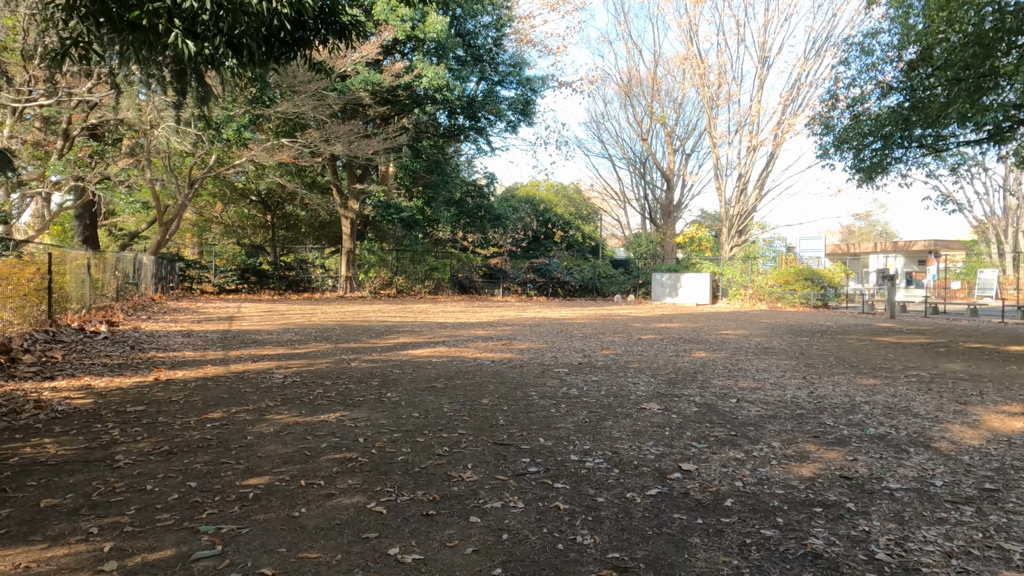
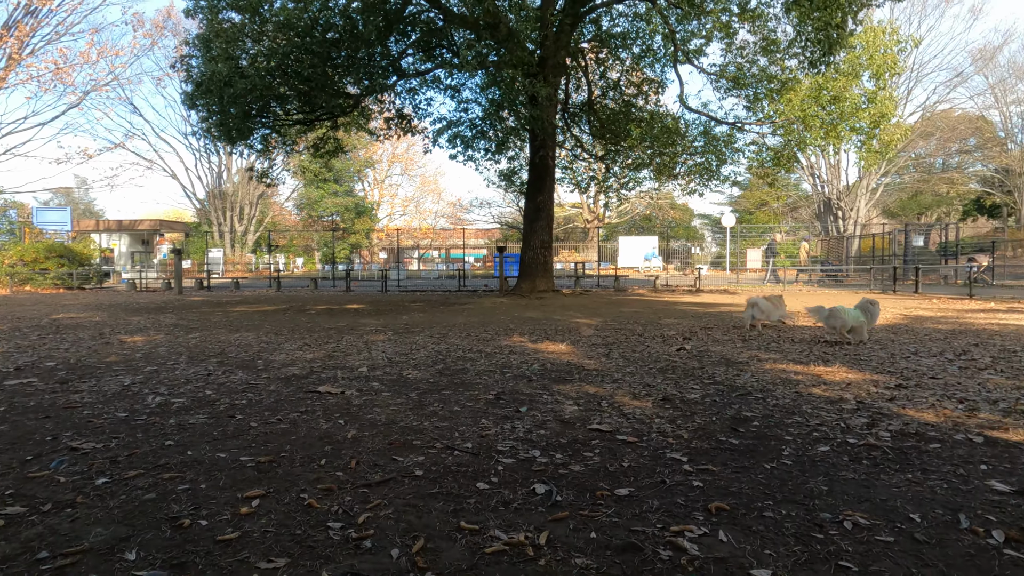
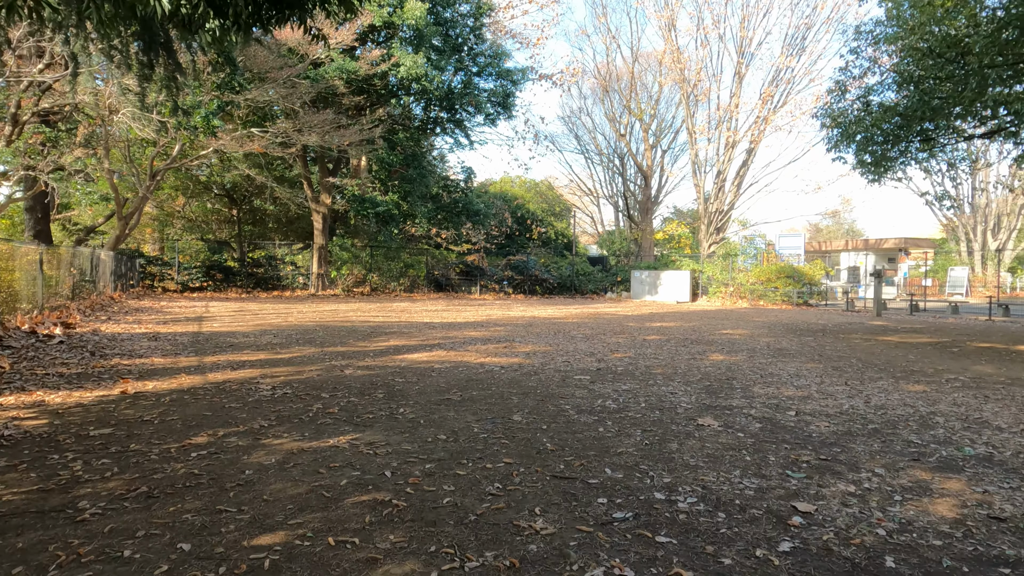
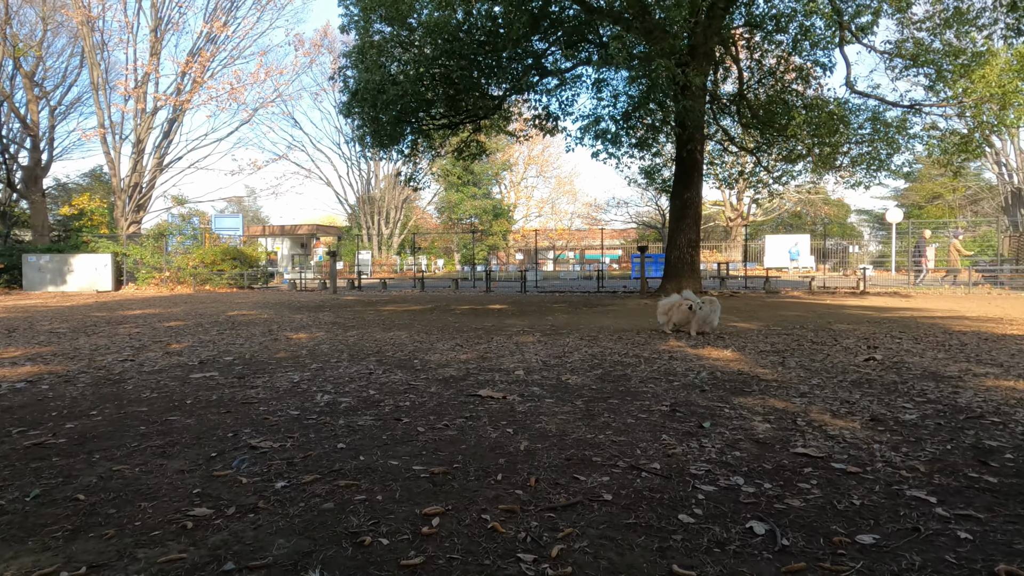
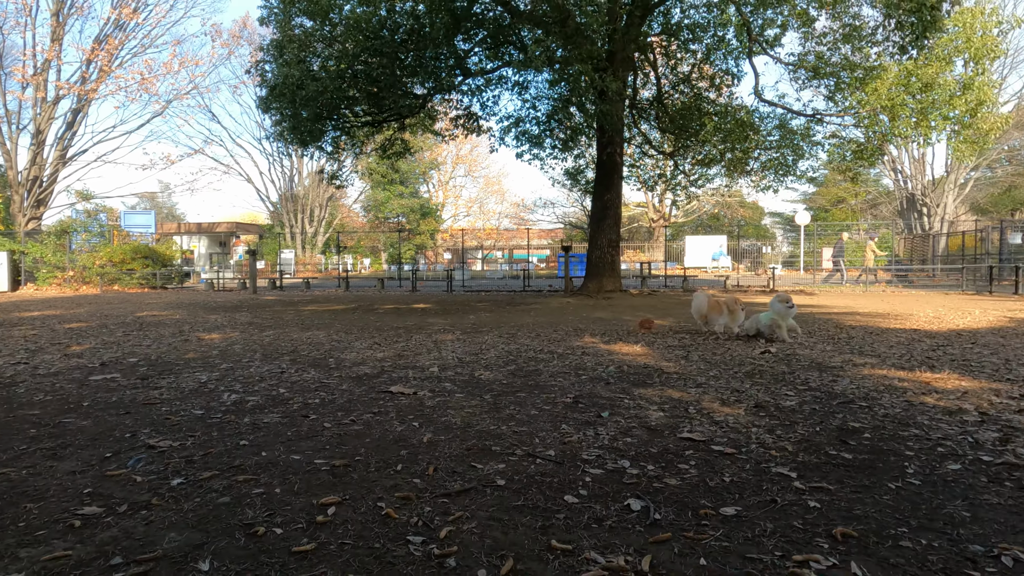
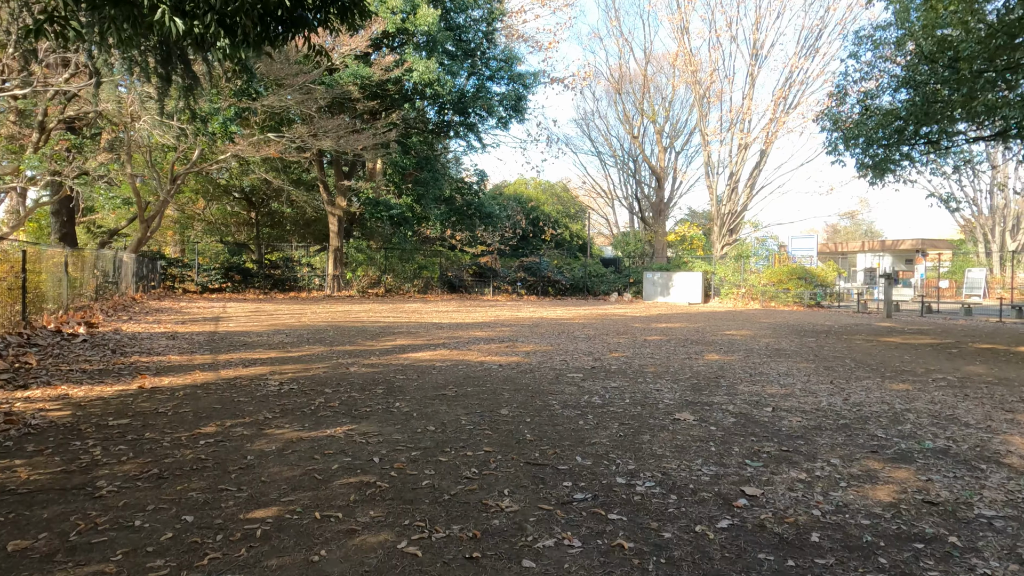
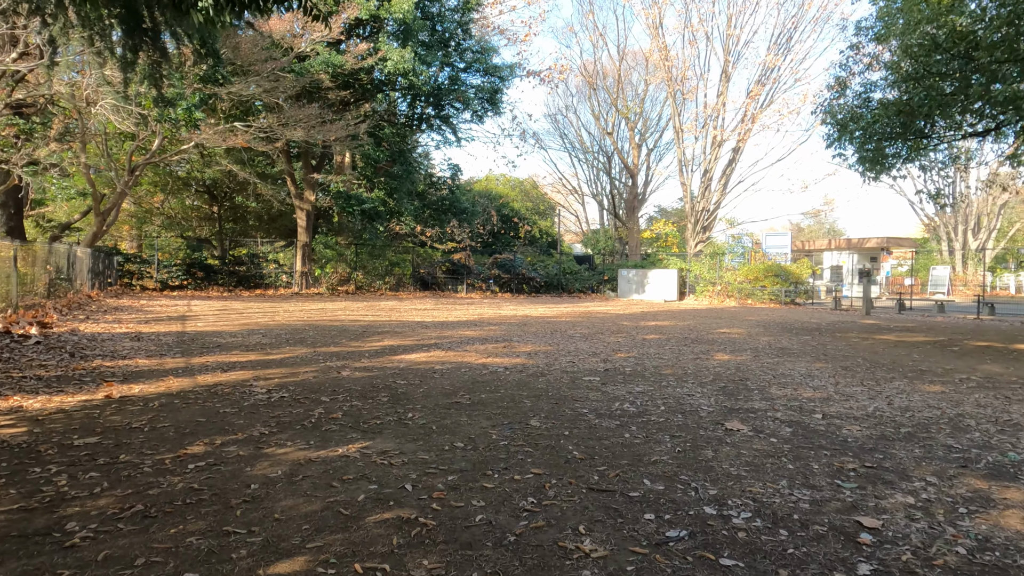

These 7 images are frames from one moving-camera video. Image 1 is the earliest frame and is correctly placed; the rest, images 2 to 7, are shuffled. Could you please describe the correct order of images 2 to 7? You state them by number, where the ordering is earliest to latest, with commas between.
6, 3, 7, 4, 5, 2
